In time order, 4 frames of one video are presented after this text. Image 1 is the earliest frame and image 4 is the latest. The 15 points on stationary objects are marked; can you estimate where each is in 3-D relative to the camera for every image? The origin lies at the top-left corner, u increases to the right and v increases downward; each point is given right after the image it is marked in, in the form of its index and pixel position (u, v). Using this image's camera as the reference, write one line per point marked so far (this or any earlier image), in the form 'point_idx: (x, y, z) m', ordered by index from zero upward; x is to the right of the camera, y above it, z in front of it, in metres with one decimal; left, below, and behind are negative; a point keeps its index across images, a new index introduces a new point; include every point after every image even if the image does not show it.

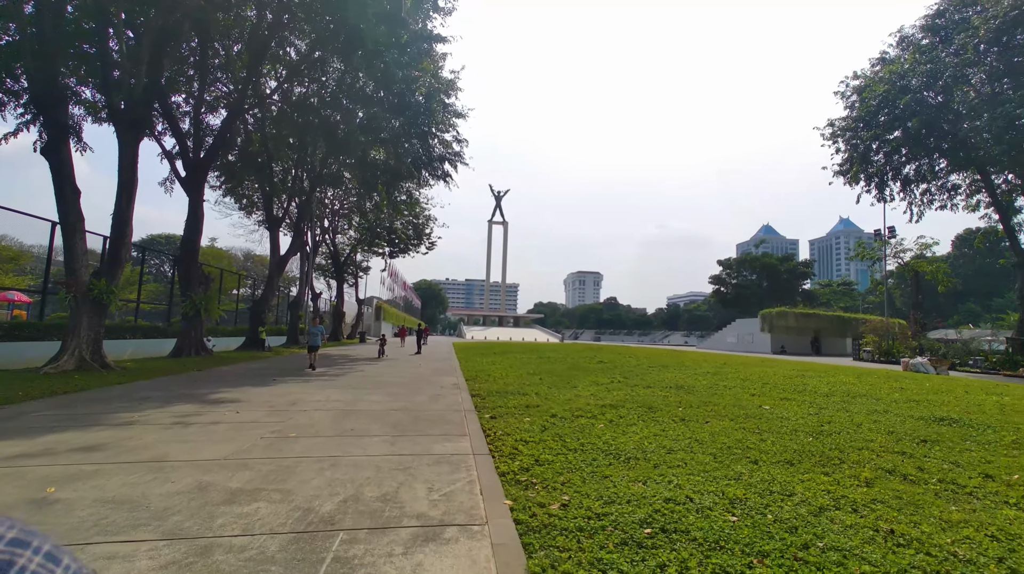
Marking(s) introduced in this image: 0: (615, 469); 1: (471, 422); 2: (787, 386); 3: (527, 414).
0: (+1.1, -1.9, +4.7) m
1: (-0.7, -2.2, +7.5) m
2: (+6.8, -2.4, +10.8) m
3: (+0.3, -2.2, +7.8) m
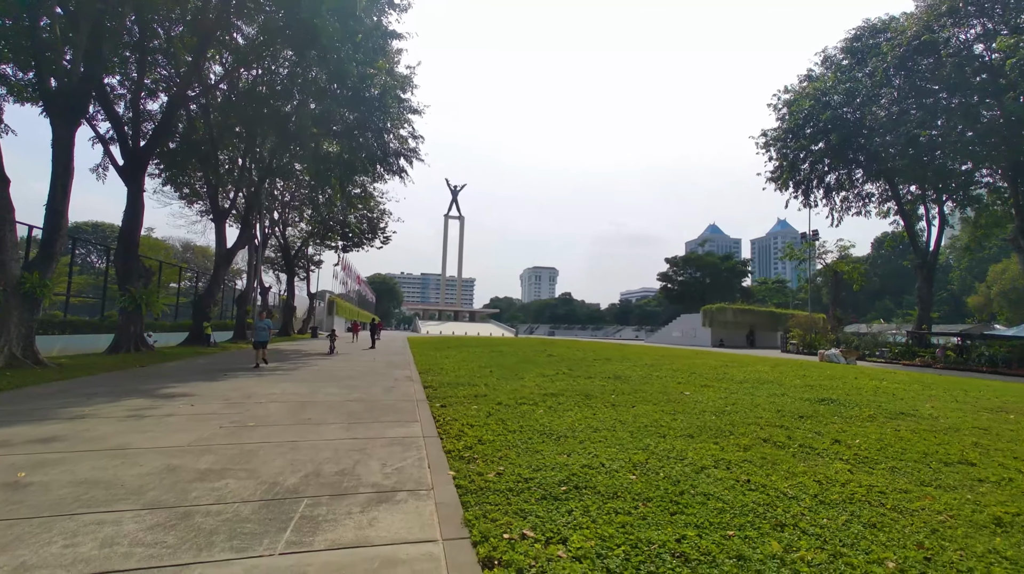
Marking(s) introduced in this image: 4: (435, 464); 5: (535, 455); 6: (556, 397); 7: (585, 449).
0: (+0.4, -1.9, +5.5) m
1: (-1.6, -2.2, +8.1) m
2: (+5.5, -2.4, +12.1) m
3: (-0.7, -2.2, +8.5) m
4: (-0.8, -1.9, +4.9) m
5: (+0.3, -1.9, +5.1) m
6: (+0.9, -2.2, +8.9) m
7: (+0.9, -1.9, +5.3) m
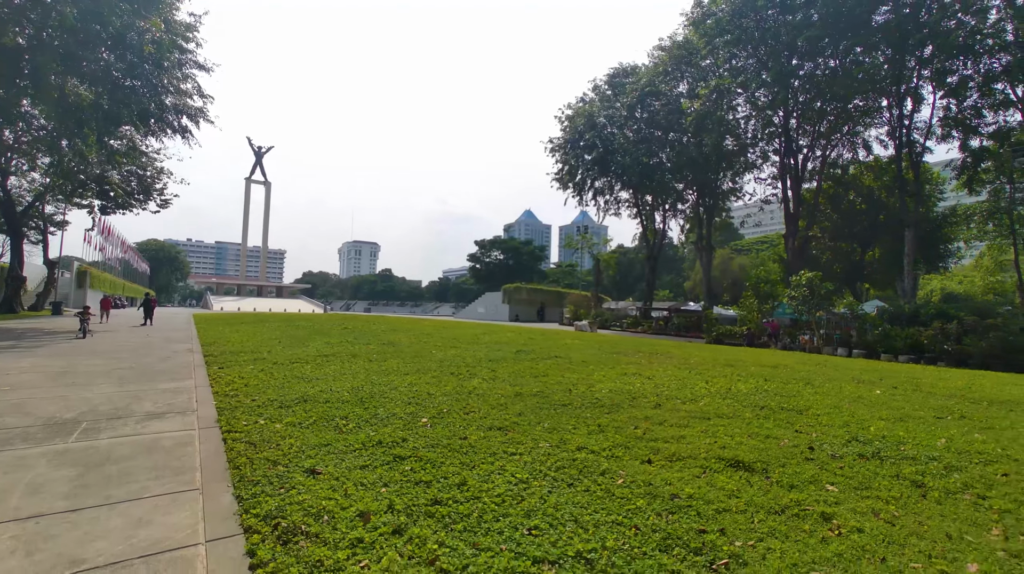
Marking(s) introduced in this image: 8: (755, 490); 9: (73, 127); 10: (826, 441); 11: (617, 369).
0: (-3.7, -1.6, +7.7) m
1: (-6.6, -1.8, +9.4) m
2: (-1.5, -1.8, +15.8) m
3: (-5.9, -1.7, +10.1) m
4: (-4.6, -1.7, +6.7) m
5: (-3.7, -1.6, +7.3) m
6: (-4.5, -1.7, +11.0) m
7: (-3.2, -1.6, +7.7) m
8: (+1.8, -1.5, +3.3) m
9: (-18.5, +6.9, +19.2) m
10: (+3.1, -1.5, +4.4) m
11: (+2.1, -1.7, +9.3) m
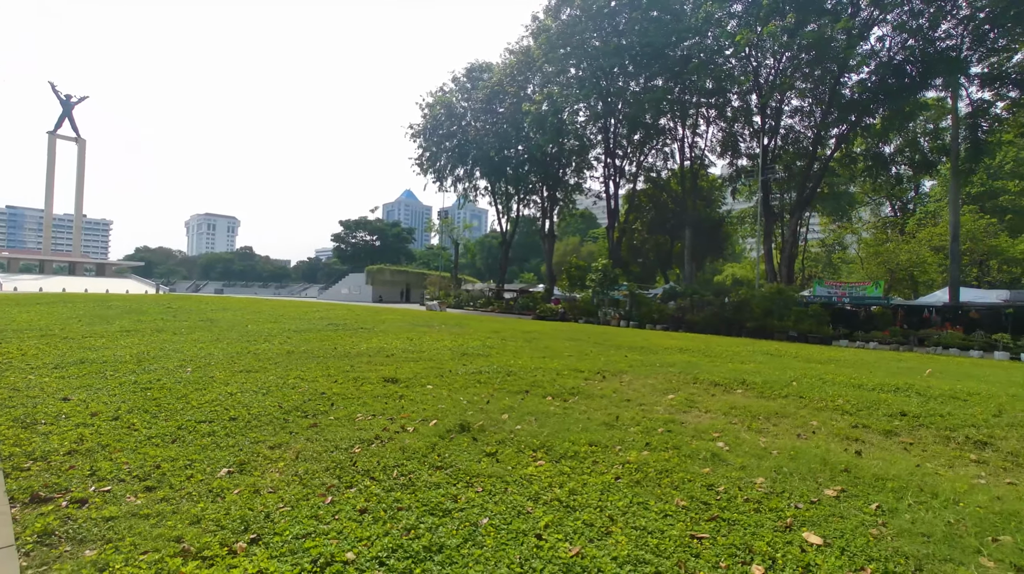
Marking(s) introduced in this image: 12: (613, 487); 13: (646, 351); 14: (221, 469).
0: (-8.1, -1.2, +8.5) m
1: (-11.3, -1.2, +9.4) m
2: (-8.0, -1.1, +16.8) m
3: (-10.8, -1.2, +10.2) m
4: (-8.8, -1.3, +7.3) m
5: (-7.9, -1.2, +8.0) m
6: (-9.8, -1.2, +11.4) m
7: (-7.6, -1.2, +8.5) m
8: (-1.6, -1.3, +5.6) m
9: (-25.2, +7.8, +15.4) m
10: (-0.7, -1.3, +7.0) m
11: (-2.8, -1.2, +11.4) m
12: (+0.7, -1.3, +2.9) m
13: (+2.8, -1.3, +9.3) m
14: (-2.2, -1.4, +3.4) m
